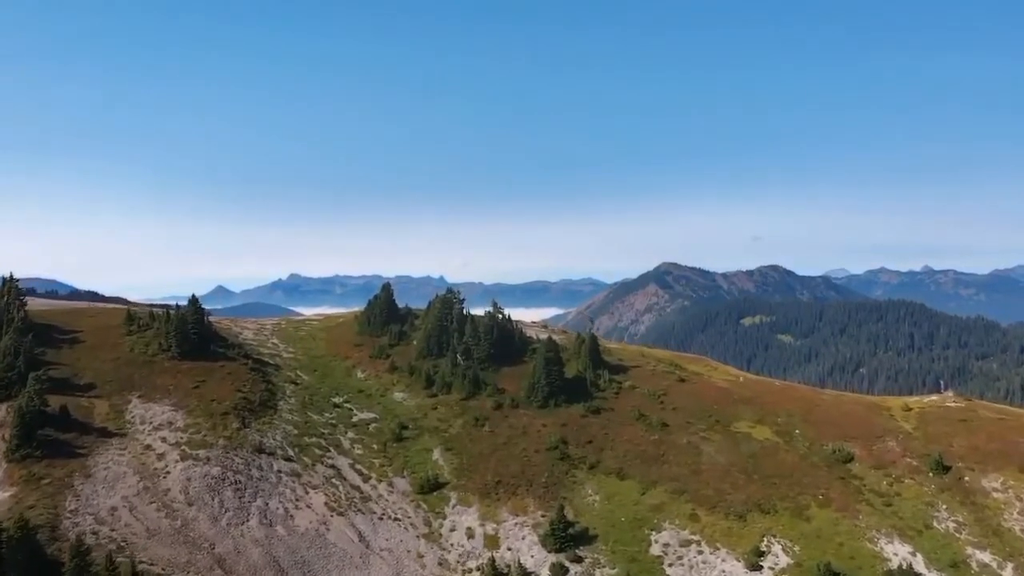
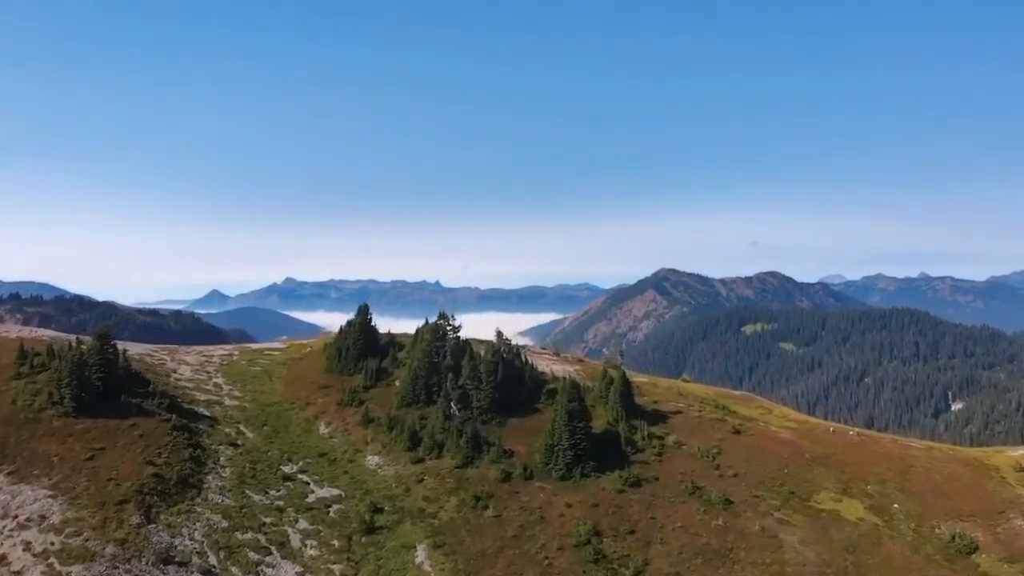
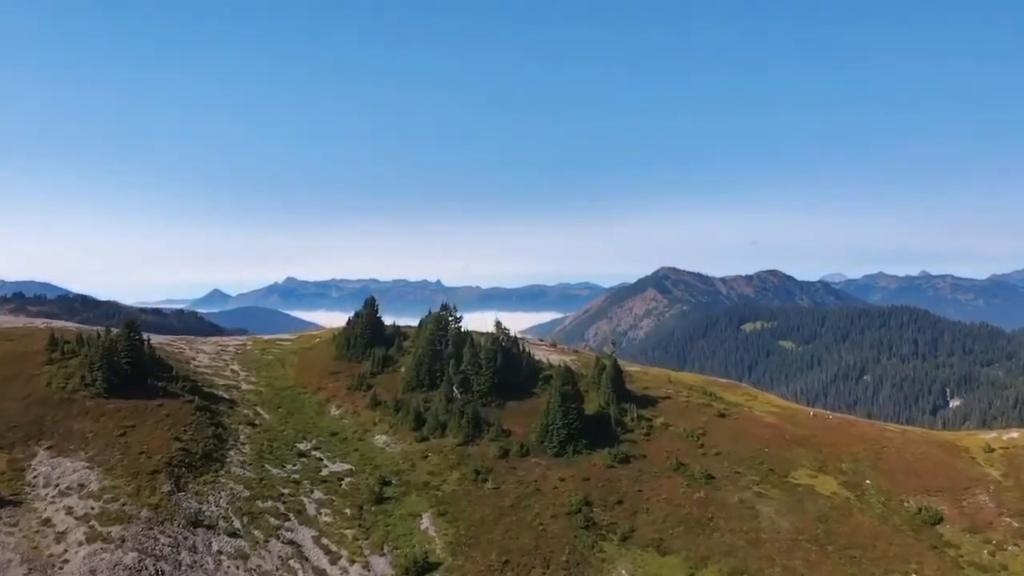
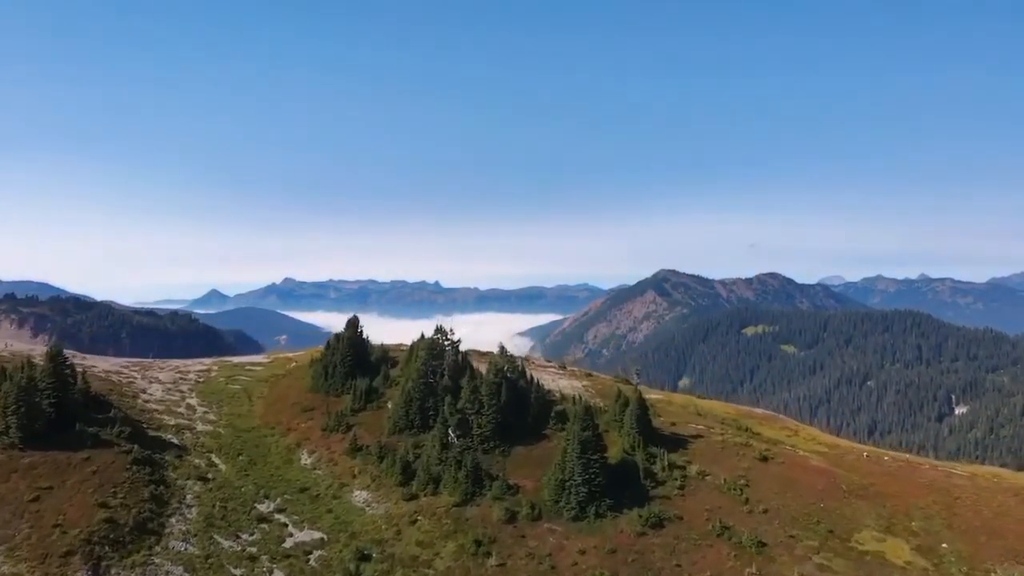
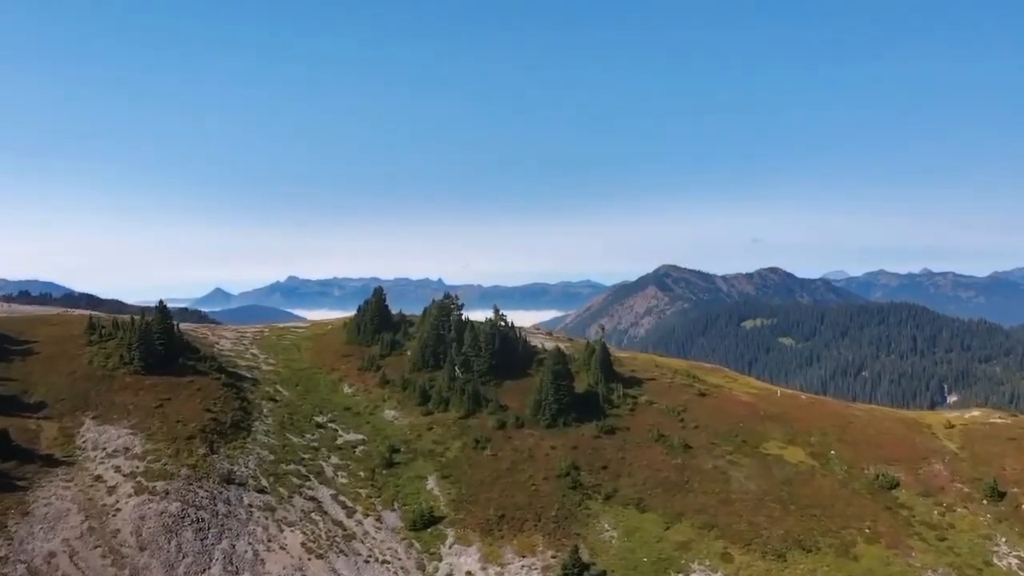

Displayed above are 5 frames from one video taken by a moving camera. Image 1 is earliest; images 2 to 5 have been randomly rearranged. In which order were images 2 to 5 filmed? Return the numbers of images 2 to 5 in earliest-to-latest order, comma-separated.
5, 3, 2, 4
